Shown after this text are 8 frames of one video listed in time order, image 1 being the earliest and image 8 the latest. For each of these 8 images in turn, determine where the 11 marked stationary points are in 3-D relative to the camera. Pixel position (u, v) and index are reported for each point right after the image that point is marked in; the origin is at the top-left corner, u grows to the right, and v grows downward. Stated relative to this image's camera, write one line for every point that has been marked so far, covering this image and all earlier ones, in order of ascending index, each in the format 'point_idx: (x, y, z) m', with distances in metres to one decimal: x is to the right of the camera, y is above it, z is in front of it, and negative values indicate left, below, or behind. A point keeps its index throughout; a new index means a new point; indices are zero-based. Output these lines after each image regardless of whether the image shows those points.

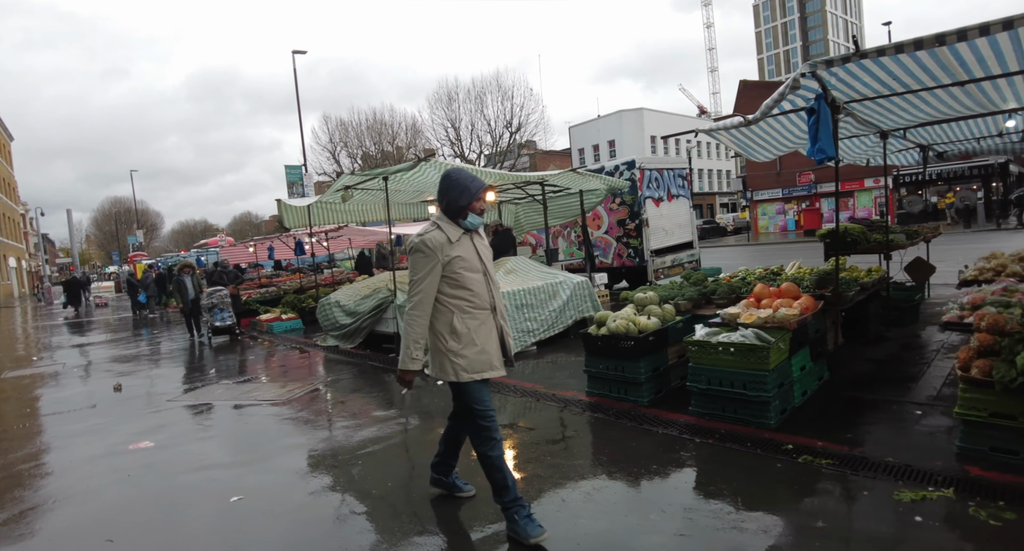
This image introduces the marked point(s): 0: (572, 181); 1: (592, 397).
0: (+1.2, +1.8, +11.1) m
1: (+0.9, -1.2, +5.9) m
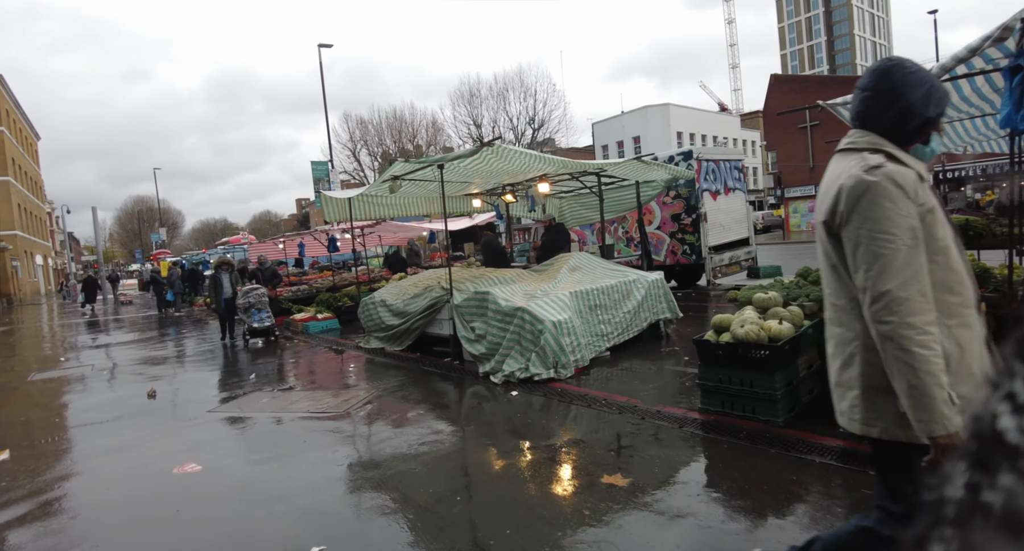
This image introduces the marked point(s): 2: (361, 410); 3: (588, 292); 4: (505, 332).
0: (+2.2, +1.9, +10.3) m
1: (+1.7, -1.2, +5.0) m
2: (-1.6, -1.4, +6.5) m
3: (+1.0, -0.2, +7.3) m
4: (-0.1, -0.7, +7.0) m
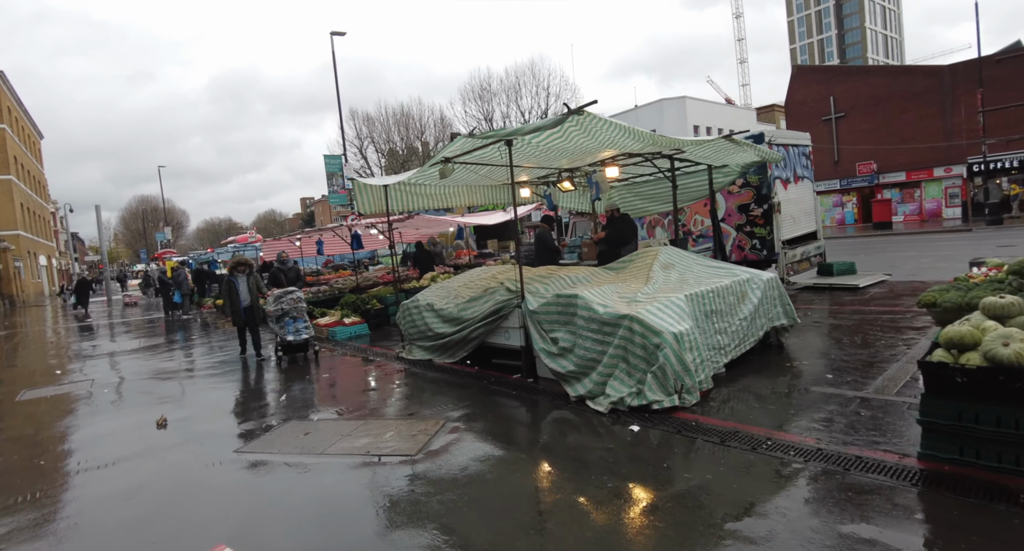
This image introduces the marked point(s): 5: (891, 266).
0: (+3.1, +1.9, +8.9) m
1: (+2.6, -1.2, +3.6) m
2: (-0.7, -1.4, +5.2) m
3: (+1.9, -0.2, +5.8) m
4: (+0.9, -0.7, +5.6) m
5: (+9.6, +0.3, +14.8) m
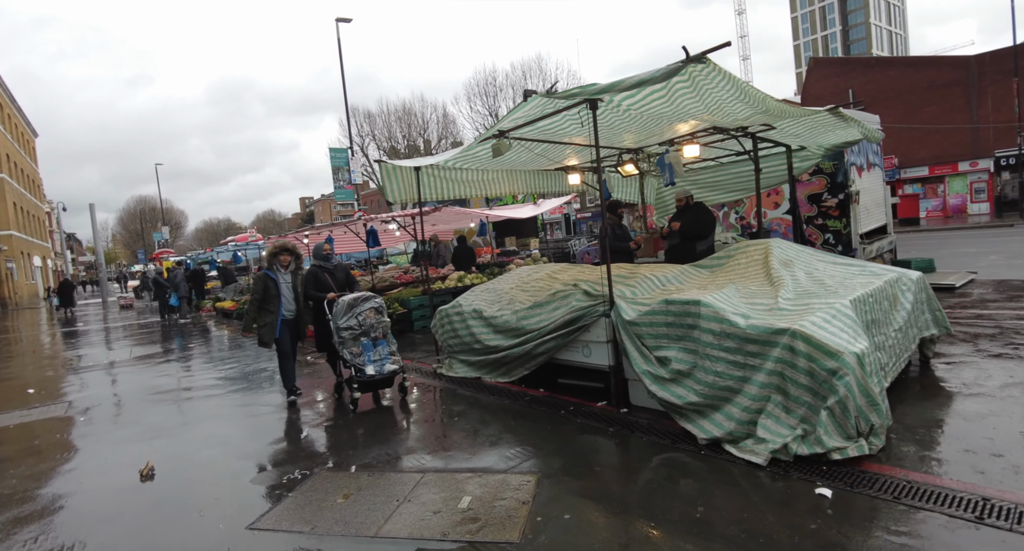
0: (+3.9, +1.9, +7.4) m
1: (+3.4, -1.2, +2.2) m
2: (+0.1, -1.4, +3.7) m
3: (+2.7, -0.2, +4.4) m
4: (+1.7, -0.7, +4.2) m
5: (+10.3, +0.3, +13.4) m
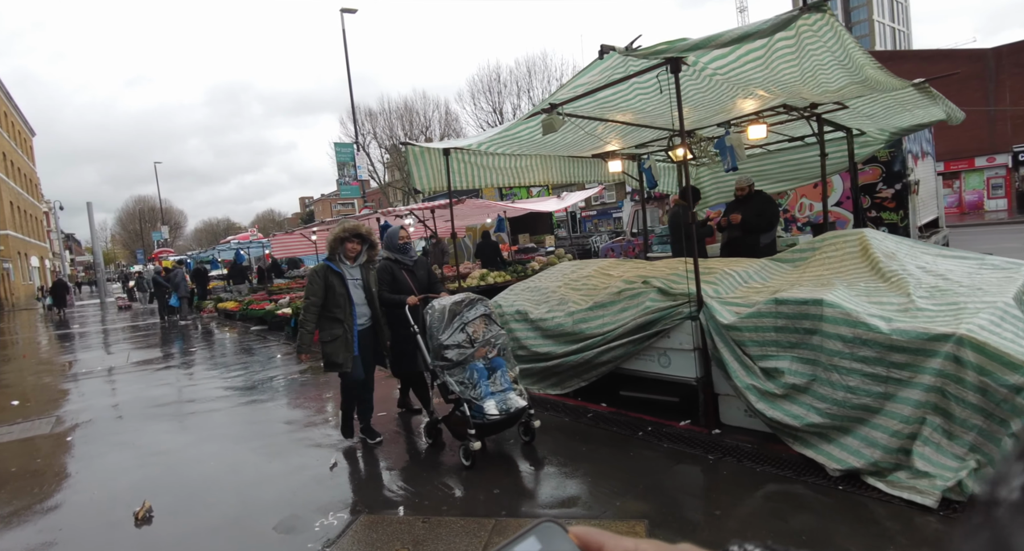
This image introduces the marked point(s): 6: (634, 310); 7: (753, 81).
0: (+4.4, +1.9, +6.6) m
1: (+3.9, -1.2, +1.4) m
2: (+0.6, -1.4, +2.9) m
3: (+3.2, -0.1, +3.6) m
4: (+2.1, -0.6, +3.3) m
5: (+10.8, +0.4, +12.6) m
6: (+1.0, -0.3, +4.7) m
7: (+1.9, +1.6, +4.8) m
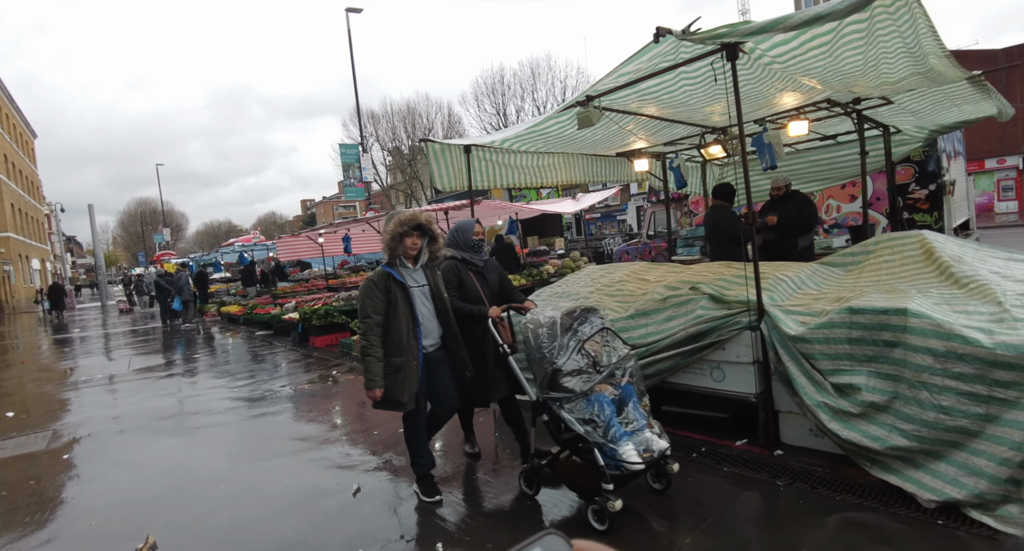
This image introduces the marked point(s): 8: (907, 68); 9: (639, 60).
0: (+4.7, +1.9, +6.2) m
1: (+4.2, -1.2, +1.0) m
2: (+0.8, -1.4, +2.5) m
3: (+3.4, -0.2, +3.2) m
4: (+2.4, -0.7, +3.0) m
5: (+11.1, +0.3, +12.2) m
6: (+1.3, -0.3, +4.3) m
7: (+2.2, +1.6, +4.5) m
8: (+3.0, +1.6, +4.5) m
9: (+0.9, +1.6, +4.2) m
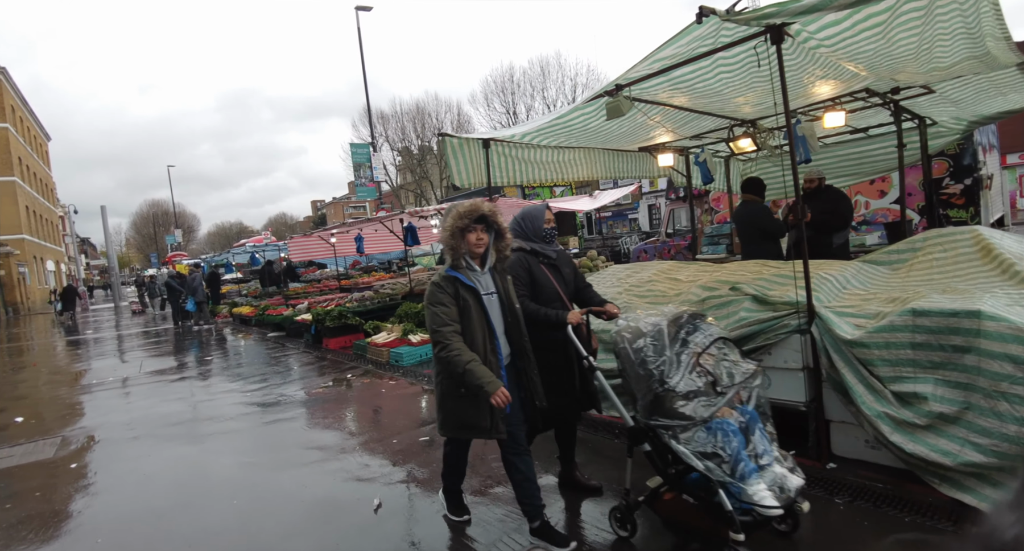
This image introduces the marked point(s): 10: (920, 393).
0: (+4.9, +1.9, +5.9) m
1: (+4.3, -1.2, +0.7) m
2: (+1.0, -1.4, +2.2) m
3: (+3.6, -0.2, +2.9) m
4: (+2.6, -0.7, +2.7) m
5: (+11.4, +0.3, +11.8) m
6: (+1.5, -0.3, +4.1) m
7: (+2.4, +1.6, +4.2) m
8: (+3.2, +1.6, +4.2) m
9: (+1.1, +1.6, +3.9) m
10: (+2.2, -0.6, +3.1) m
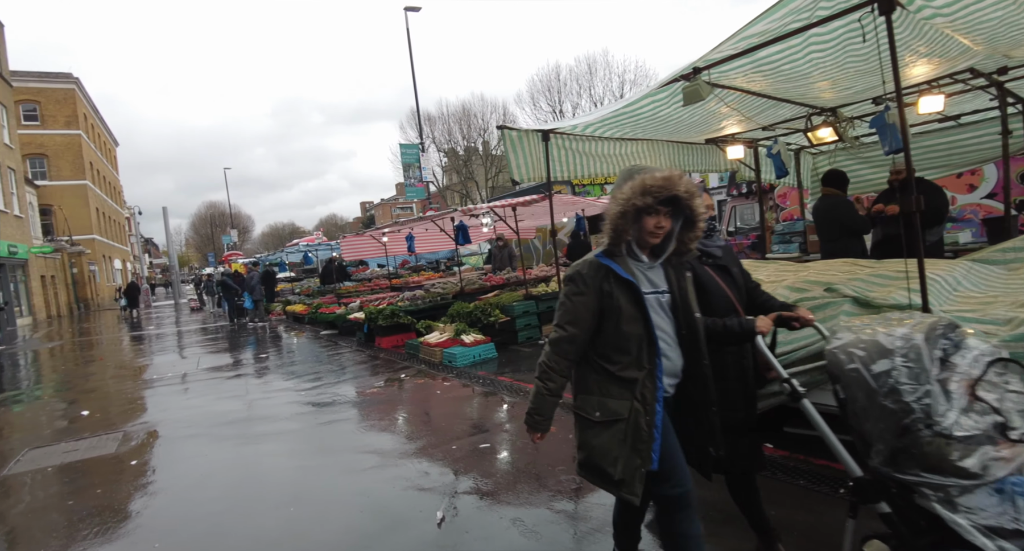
0: (+5.5, +1.9, +5.2) m
1: (+4.5, -1.2, +0.1) m
2: (+1.3, -1.4, +1.9) m
3: (+4.0, -0.2, +2.3) m
4: (+2.9, -0.7, +2.2) m
5: (+12.4, +0.3, +10.6) m
6: (+1.9, -0.3, +3.6) m
7: (+2.9, +1.6, +3.7) m
8: (+3.7, +1.6, +3.7) m
9: (+1.5, +1.6, +3.5) m
10: (+2.6, -0.6, +2.7) m
